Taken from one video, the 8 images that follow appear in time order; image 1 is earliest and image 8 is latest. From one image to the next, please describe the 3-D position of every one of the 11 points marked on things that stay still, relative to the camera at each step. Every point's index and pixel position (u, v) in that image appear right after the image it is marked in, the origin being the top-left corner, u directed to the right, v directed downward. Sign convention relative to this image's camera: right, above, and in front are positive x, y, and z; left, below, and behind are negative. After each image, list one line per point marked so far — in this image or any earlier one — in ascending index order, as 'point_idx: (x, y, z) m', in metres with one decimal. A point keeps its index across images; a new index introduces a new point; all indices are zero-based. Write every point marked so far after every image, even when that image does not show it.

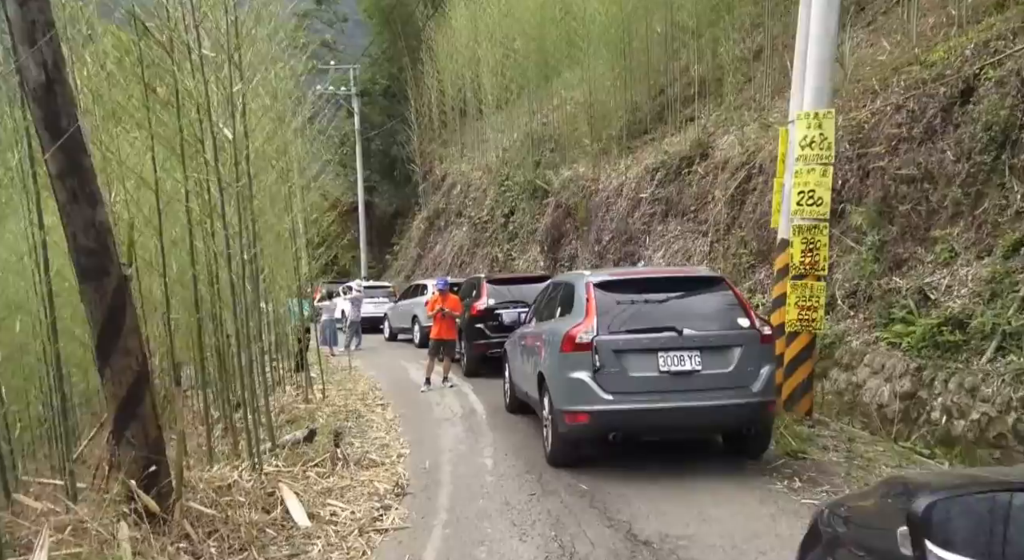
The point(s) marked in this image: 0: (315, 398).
0: (-2.4, -1.5, +10.4) m
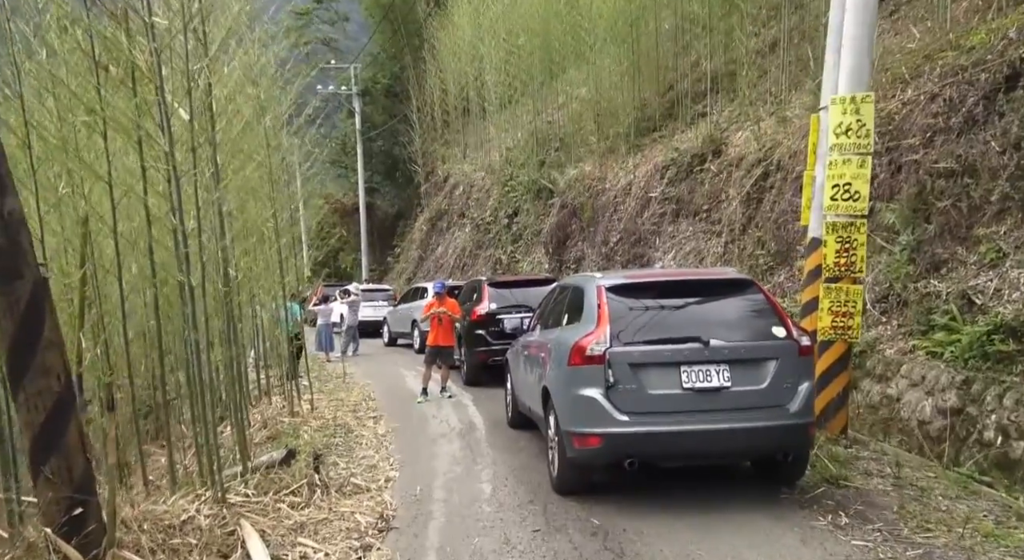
0: (-2.4, -1.5, +9.7) m
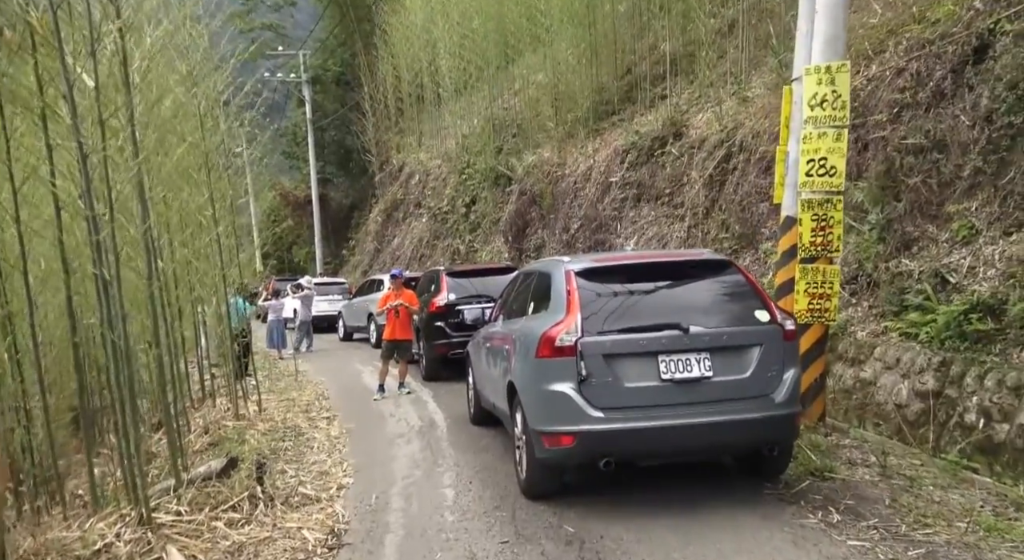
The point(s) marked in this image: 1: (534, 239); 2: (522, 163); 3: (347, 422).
0: (-2.8, -1.4, +9.2) m
1: (+0.4, +0.8, +17.4) m
2: (+0.2, +2.6, +19.4) m
3: (-1.6, -1.4, +8.5) m
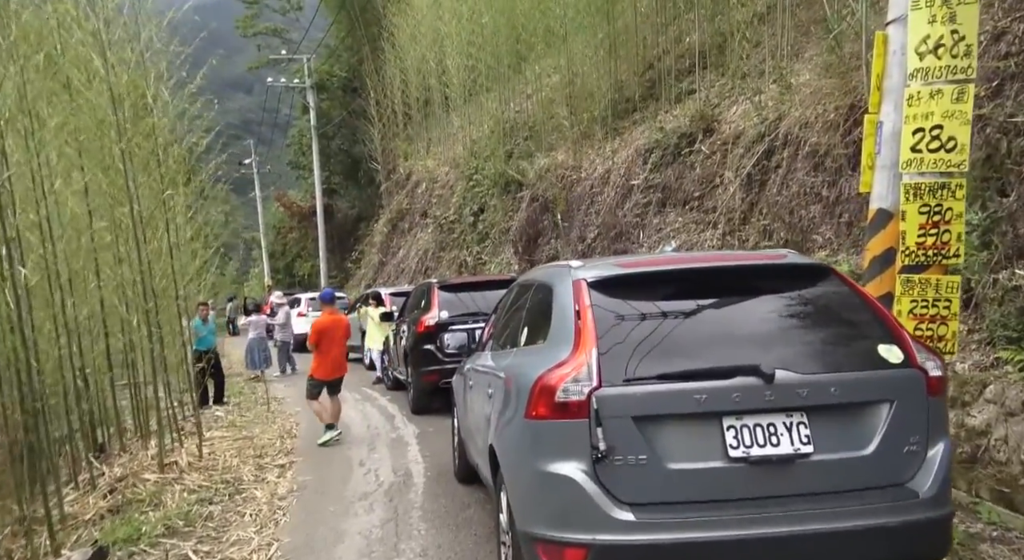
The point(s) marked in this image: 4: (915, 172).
0: (-2.8, -1.6, +7.4) m
1: (+0.6, +0.6, +15.7) m
2: (+0.4, +2.3, +17.7) m
3: (-1.6, -1.5, +6.8) m
4: (+2.1, +0.6, +4.5) m
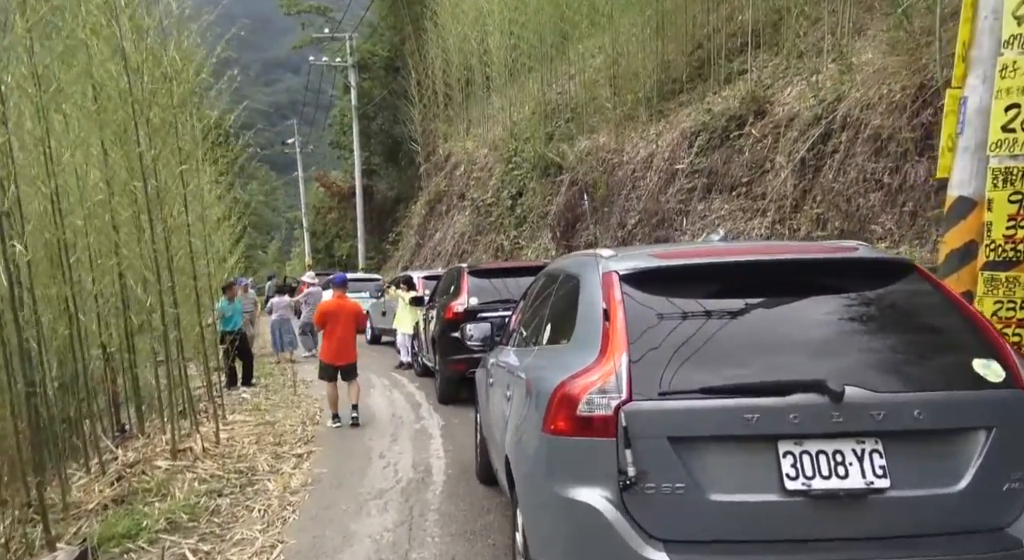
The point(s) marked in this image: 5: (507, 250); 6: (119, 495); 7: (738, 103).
0: (-2.6, -1.4, +7.1) m
1: (+1.3, +0.8, +15.2) m
2: (+1.2, +2.6, +17.1) m
3: (-1.4, -1.4, +6.4) m
4: (+2.3, +0.6, +4.0) m
5: (-0.1, +0.7, +19.0) m
6: (-2.6, -1.4, +5.8) m
7: (+3.1, +2.4, +11.6) m
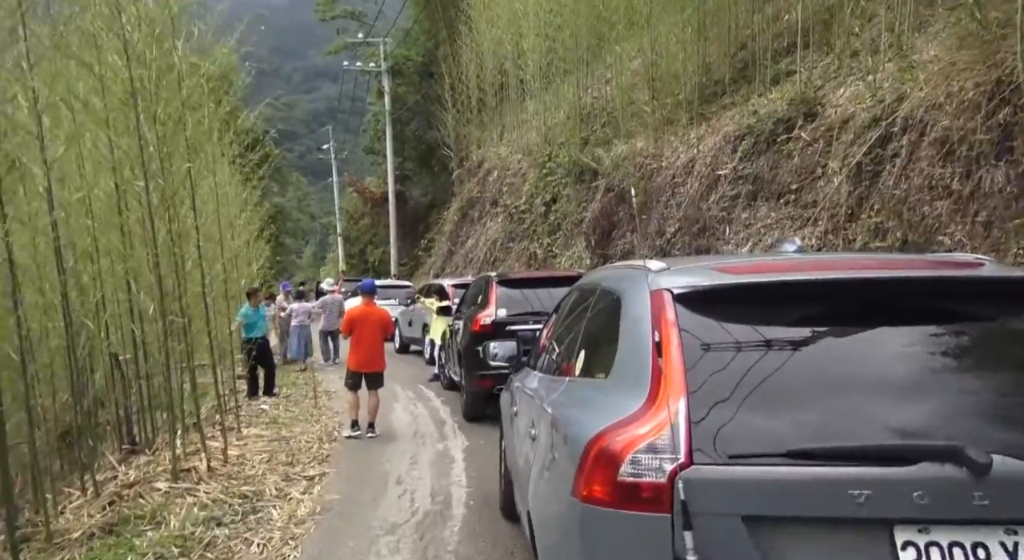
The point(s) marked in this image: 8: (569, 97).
0: (-2.3, -1.4, +6.7) m
1: (+1.8, +0.6, +14.6) m
2: (+1.9, +2.4, +16.5) m
3: (-1.2, -1.5, +5.9) m
4: (+2.4, +0.5, +3.3) m
5: (+0.6, +0.5, +18.5) m
6: (-2.4, -1.5, +5.3) m
7: (+3.5, +2.2, +11.0) m
8: (+1.3, +4.1, +19.1) m
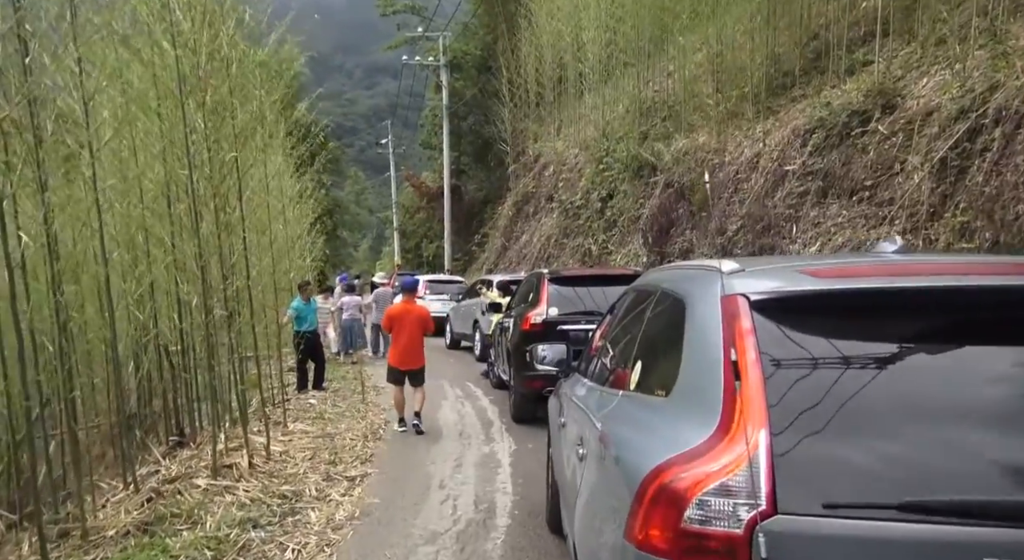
0: (-2.0, -1.4, +6.5) m
1: (+2.7, +0.6, +14.1) m
2: (+2.9, +2.4, +16.1) m
3: (-0.9, -1.4, +5.7) m
4: (+2.5, +0.5, +2.9) m
5: (+1.7, +0.5, +18.1) m
6: (-2.2, -1.4, +5.1) m
7: (+4.2, +2.2, +10.4) m
8: (+2.5, +4.1, +18.7) m
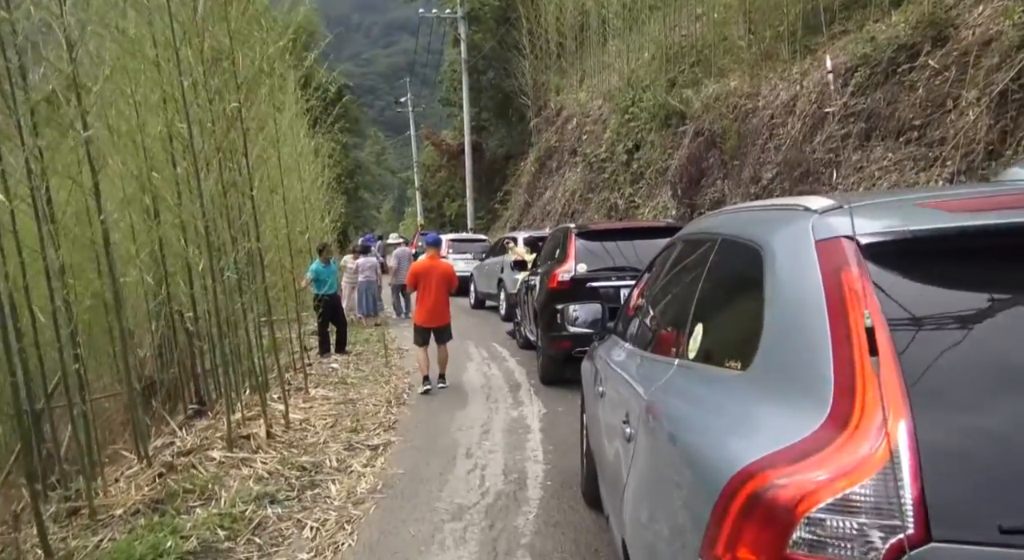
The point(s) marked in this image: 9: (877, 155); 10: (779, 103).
0: (-1.8, -1.1, +6.2) m
1: (+3.1, +1.4, +13.6) m
2: (+3.3, +3.3, +15.5) m
3: (-0.7, -1.2, +5.4) m
4: (+2.6, +0.6, +2.4) m
5: (+2.2, +1.4, +17.6) m
6: (-2.0, -1.2, +4.9) m
7: (+4.4, +2.8, +9.8) m
8: (+2.9, +5.1, +18.0) m
9: (+3.9, +1.3, +9.3) m
10: (+3.6, +2.4, +11.9) m
